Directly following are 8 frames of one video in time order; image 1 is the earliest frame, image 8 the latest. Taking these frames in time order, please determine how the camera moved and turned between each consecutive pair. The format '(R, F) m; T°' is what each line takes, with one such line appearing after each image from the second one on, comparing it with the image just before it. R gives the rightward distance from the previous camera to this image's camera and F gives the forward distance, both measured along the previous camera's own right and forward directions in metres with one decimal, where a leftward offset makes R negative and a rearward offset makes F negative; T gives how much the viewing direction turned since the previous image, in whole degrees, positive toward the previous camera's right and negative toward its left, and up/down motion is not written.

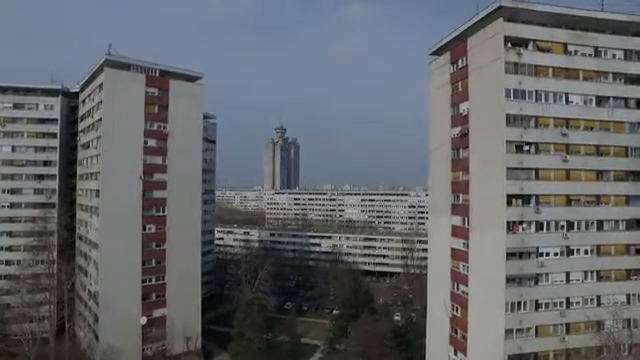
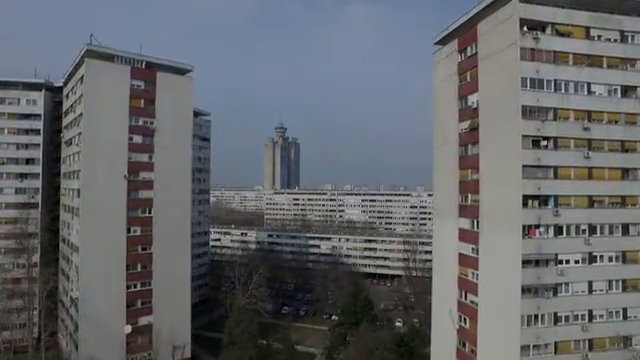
(+0.3, +2.2) m; 0°
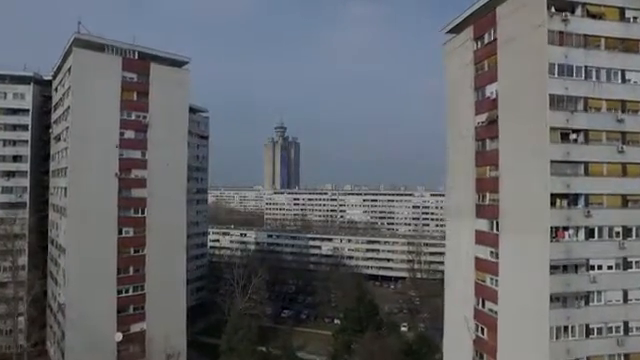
(-0.2, +1.9) m; 0°
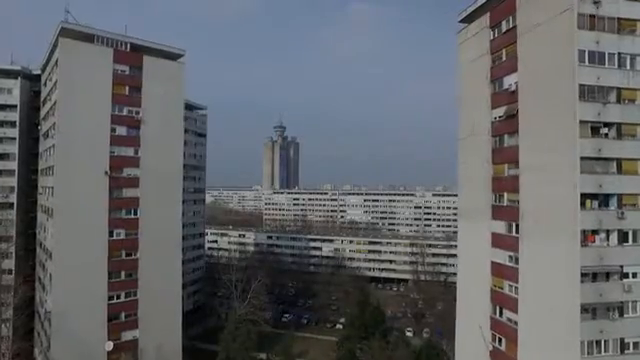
(-0.2, +1.7) m; 0°
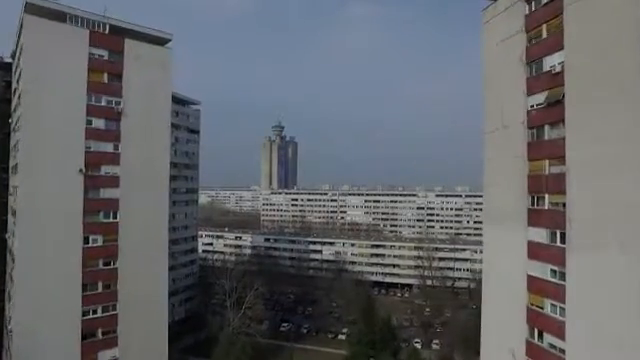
(-0.3, +3.3) m; 0°
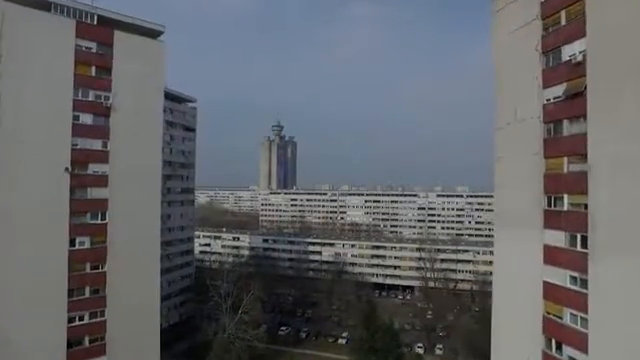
(0.0, +1.4) m; 0°
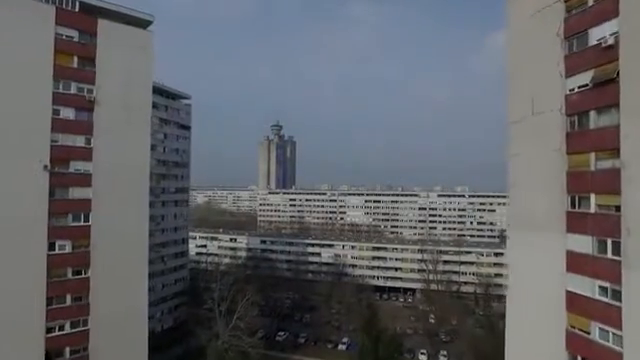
(0.0, +1.7) m; 0°
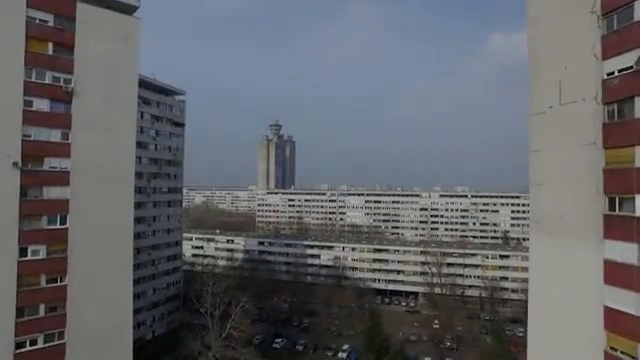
(0.0, +2.1) m; 0°
